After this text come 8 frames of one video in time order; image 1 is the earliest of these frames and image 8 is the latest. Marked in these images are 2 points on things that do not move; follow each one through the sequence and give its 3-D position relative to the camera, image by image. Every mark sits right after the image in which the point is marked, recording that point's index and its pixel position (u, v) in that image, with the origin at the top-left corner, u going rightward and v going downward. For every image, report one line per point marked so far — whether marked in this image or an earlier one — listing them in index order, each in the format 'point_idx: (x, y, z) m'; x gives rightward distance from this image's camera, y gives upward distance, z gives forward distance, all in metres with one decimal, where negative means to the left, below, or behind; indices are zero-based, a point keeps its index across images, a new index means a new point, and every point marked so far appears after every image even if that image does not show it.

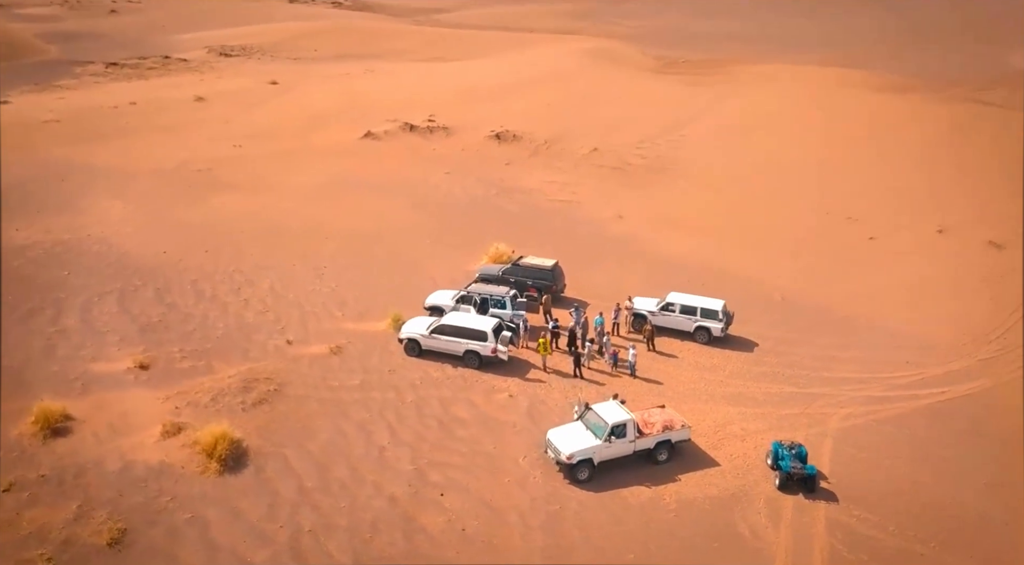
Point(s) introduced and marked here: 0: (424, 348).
0: (-2.1, -1.6, +18.0) m
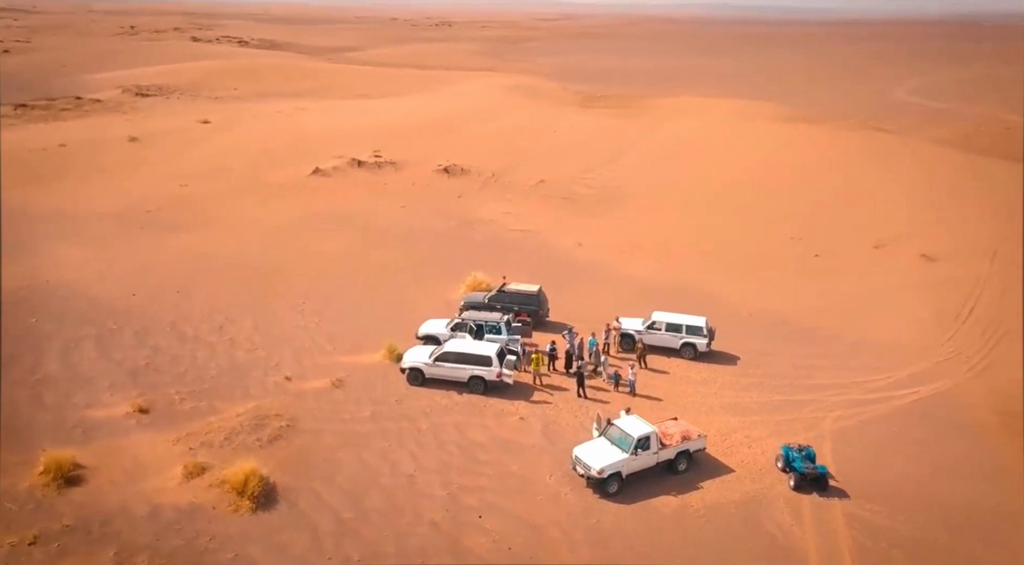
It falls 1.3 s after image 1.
0: (-2.0, -2.3, +18.1) m
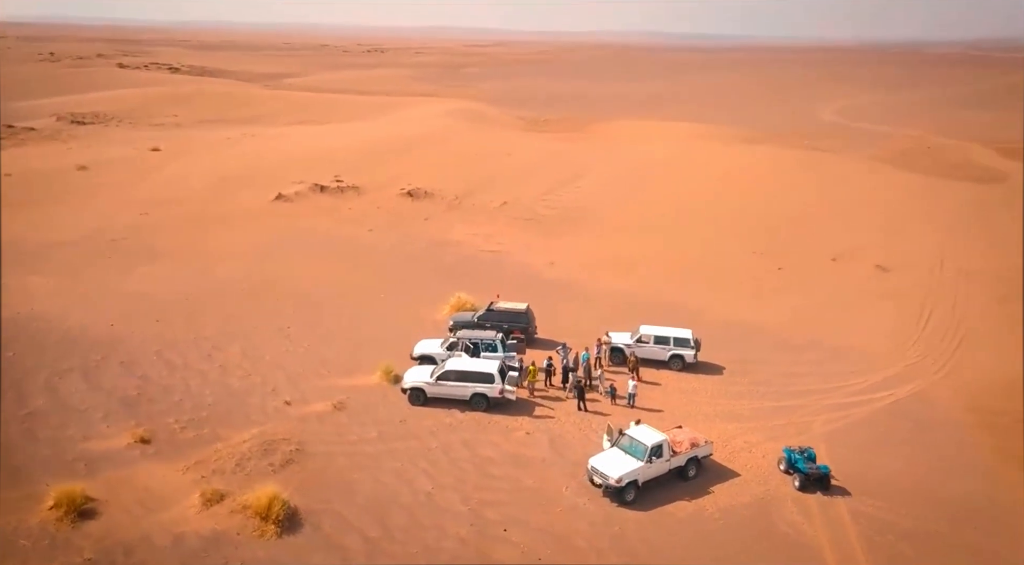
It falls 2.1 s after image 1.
0: (-2.0, -2.7, +18.2) m
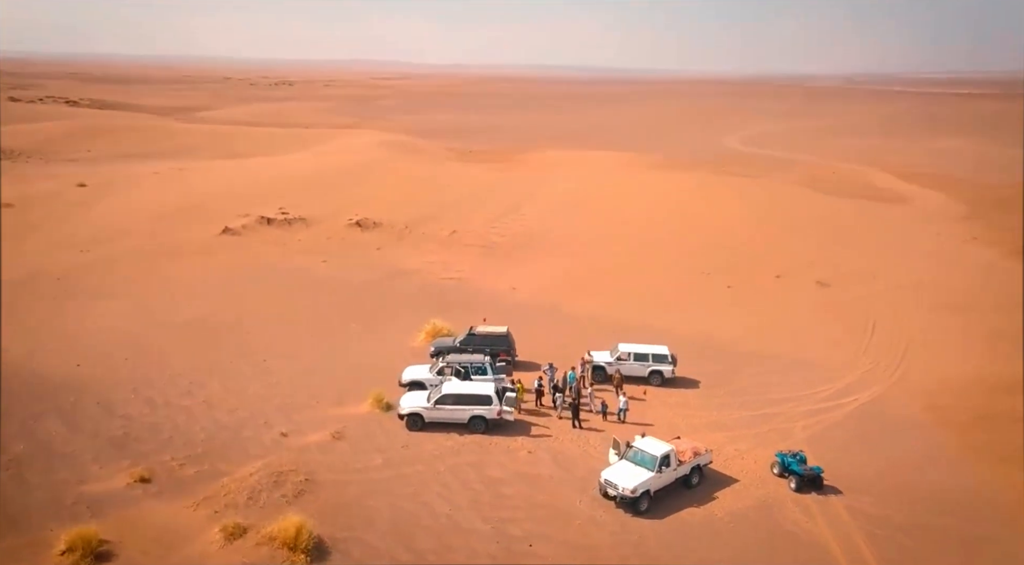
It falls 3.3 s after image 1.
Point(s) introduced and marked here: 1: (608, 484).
0: (-2.0, -3.3, +18.3) m
1: (+1.9, -4.0, +15.2) m
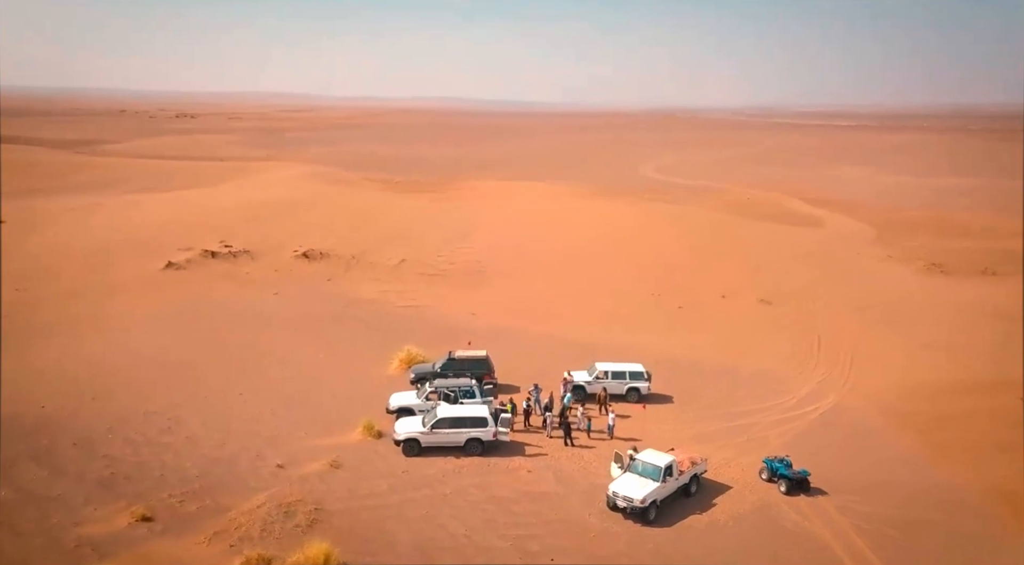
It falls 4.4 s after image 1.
0: (-2.1, -3.9, +18.3) m
1: (+2.2, -4.4, +15.7) m
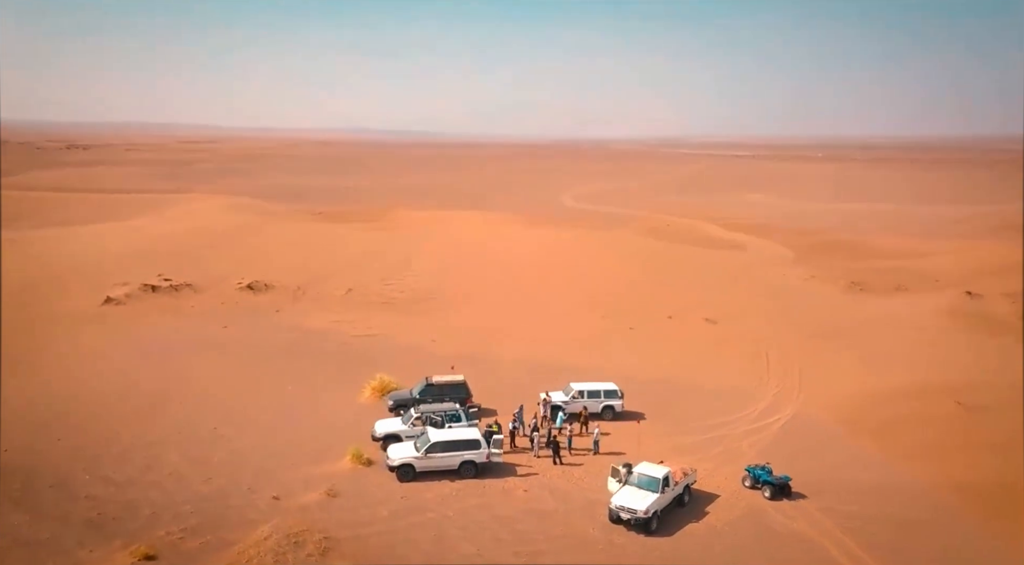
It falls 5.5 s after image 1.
0: (-2.3, -4.5, +18.4) m
1: (+2.3, -4.8, +16.2) m
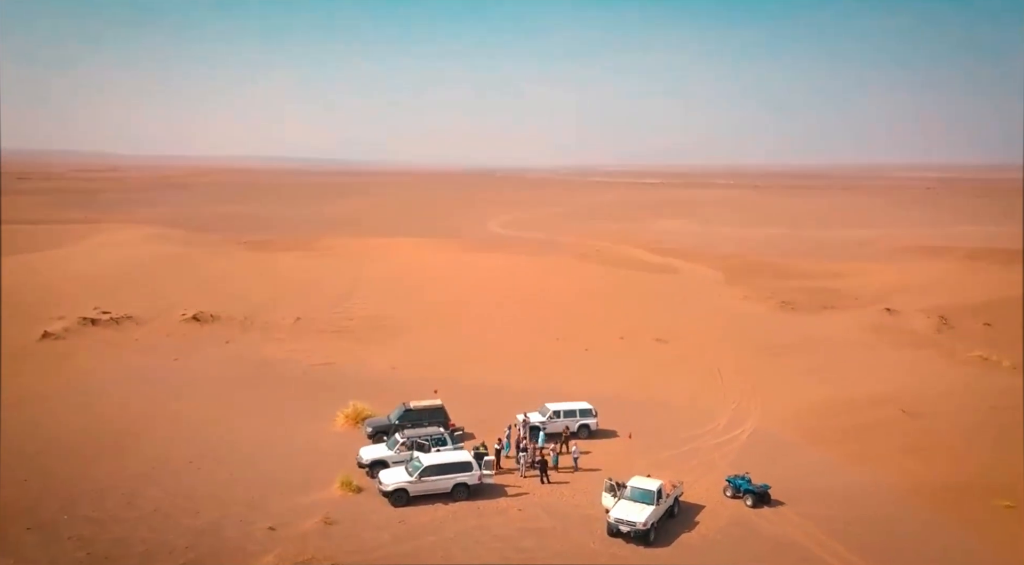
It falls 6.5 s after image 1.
0: (-2.4, -5.1, +18.4) m
1: (+2.4, -5.3, +16.7) m
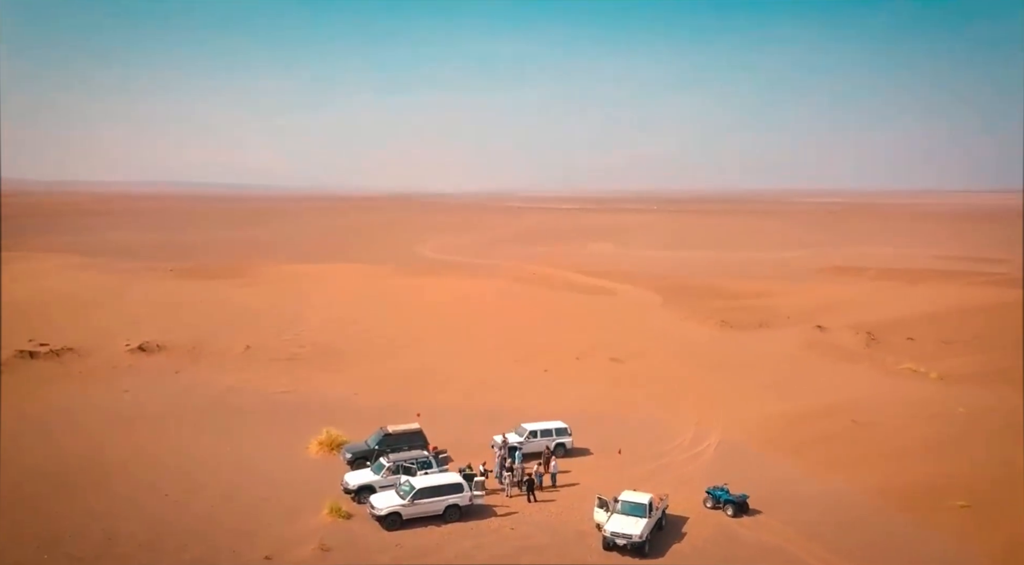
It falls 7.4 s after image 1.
0: (-2.6, -5.7, +18.4) m
1: (+2.3, -5.7, +17.1) m
